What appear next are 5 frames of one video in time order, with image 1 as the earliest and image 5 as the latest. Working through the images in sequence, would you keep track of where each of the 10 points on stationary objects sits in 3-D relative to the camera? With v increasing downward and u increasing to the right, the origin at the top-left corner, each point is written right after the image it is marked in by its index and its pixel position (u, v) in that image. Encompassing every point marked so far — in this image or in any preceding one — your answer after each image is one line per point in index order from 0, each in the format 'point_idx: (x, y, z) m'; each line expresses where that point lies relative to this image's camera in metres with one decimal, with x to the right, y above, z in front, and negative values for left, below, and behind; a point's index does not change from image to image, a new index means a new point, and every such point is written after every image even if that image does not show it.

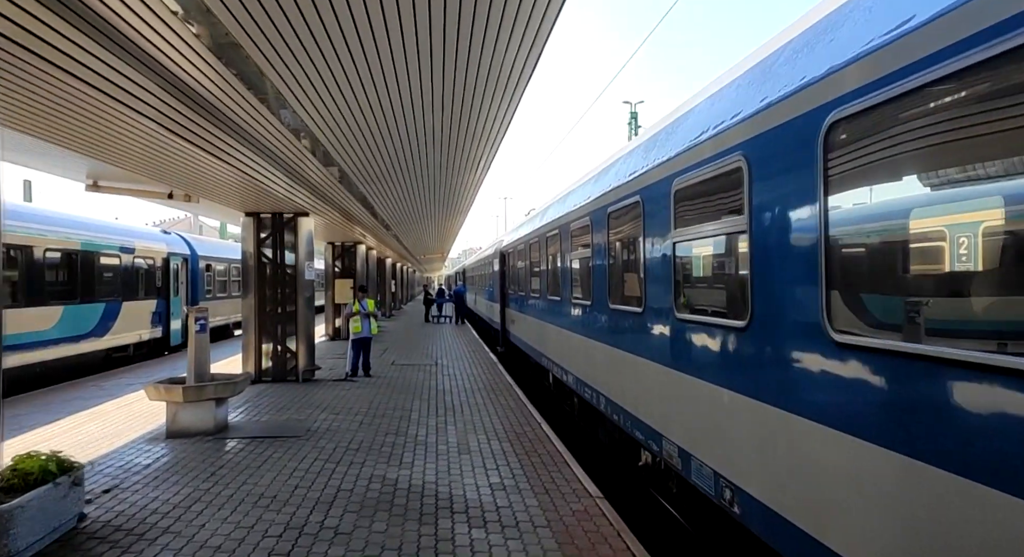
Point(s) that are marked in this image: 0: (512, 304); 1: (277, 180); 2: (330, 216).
0: (0.0, -0.6, +12.8) m
1: (-4.3, +1.7, +9.4) m
2: (-5.1, +1.7, +14.3) m
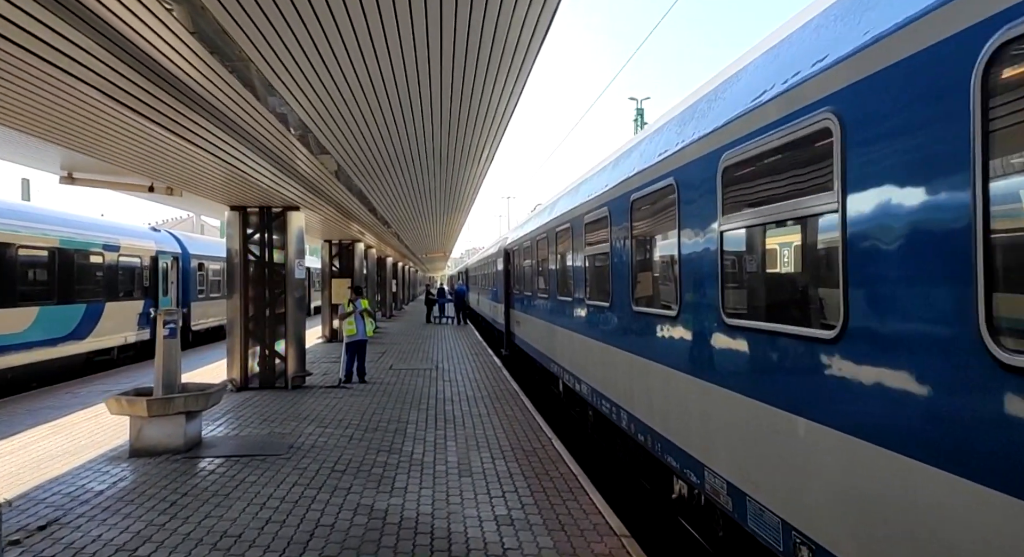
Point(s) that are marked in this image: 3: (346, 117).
0: (+0.1, -0.6, +12.2) m
1: (-4.2, +1.8, +8.7) m
2: (-5.0, +1.7, +13.6) m
3: (-2.6, +2.6, +8.4) m
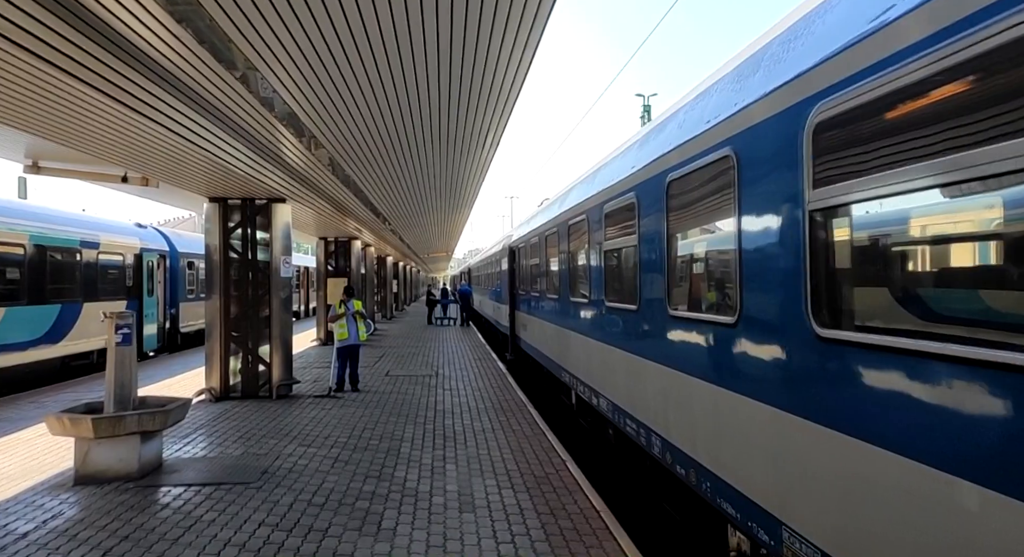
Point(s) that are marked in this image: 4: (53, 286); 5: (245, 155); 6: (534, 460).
0: (+0.2, -0.6, +11.4) m
1: (-4.1, +1.8, +8.0) m
2: (-4.9, +1.8, +12.9) m
3: (-2.5, +2.6, +7.7) m
4: (-8.8, -0.1, +9.9) m
5: (-4.1, +1.8, +7.9) m
6: (+0.2, -1.8, +5.2) m
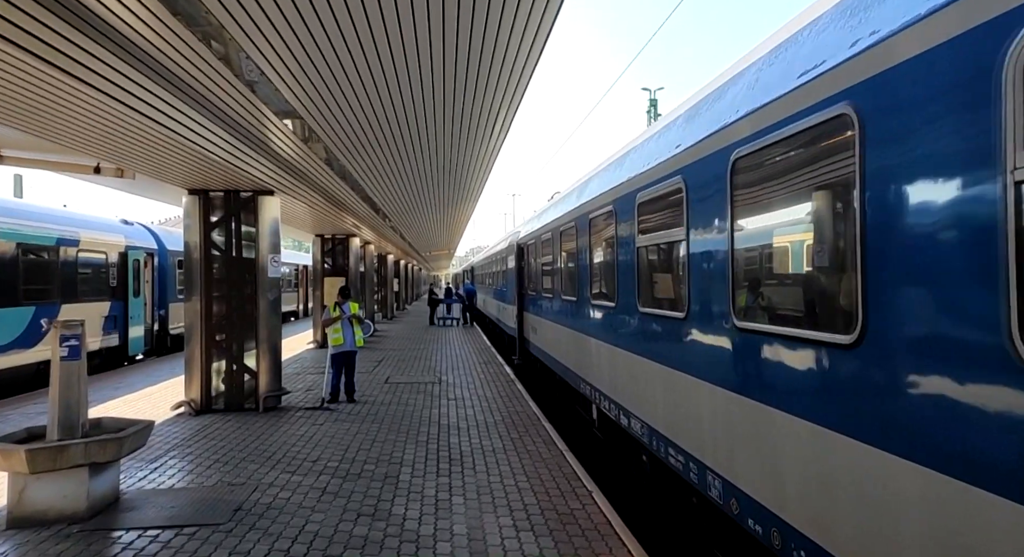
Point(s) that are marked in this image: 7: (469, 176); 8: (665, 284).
0: (+0.4, -0.6, +10.7) m
1: (-3.9, +1.8, +7.3) m
2: (-4.7, +1.8, +12.2) m
3: (-2.4, +2.6, +7.0) m
4: (-8.7, -0.1, +9.3) m
5: (-3.9, +1.8, +7.2) m
6: (+0.4, -1.8, +4.5) m
7: (-1.2, +2.8, +14.1) m
8: (+1.4, 0.0, +4.8) m
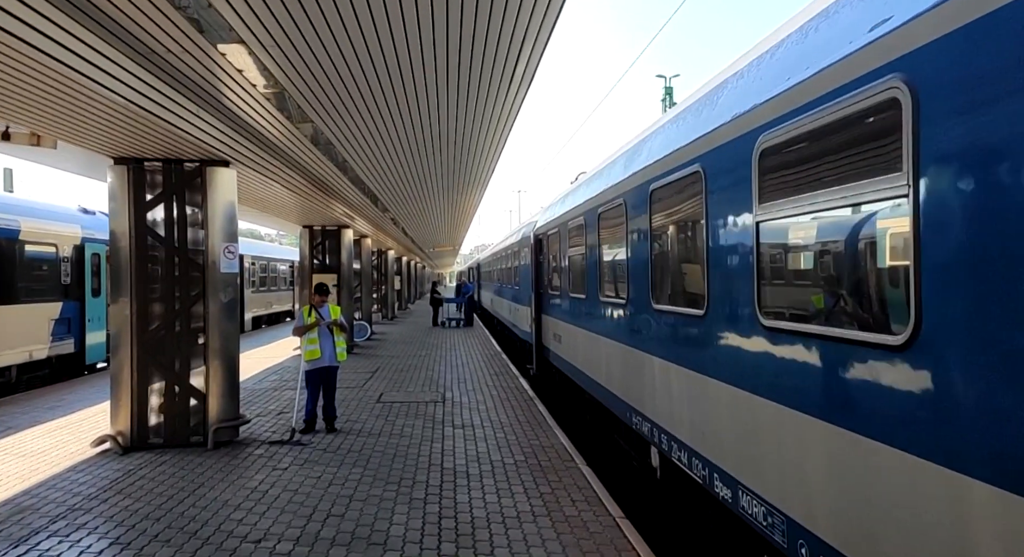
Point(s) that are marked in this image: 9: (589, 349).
0: (+0.7, -0.5, +9.1) m
1: (-3.7, +1.8, +5.8) m
2: (-4.4, +1.8, +10.7) m
3: (-2.1, +2.6, +5.4) m
4: (-8.4, -0.1, +7.8) m
5: (-3.7, +1.9, +5.6) m
6: (+0.6, -1.8, +2.9) m
7: (-0.8, +2.9, +12.5) m
8: (+1.7, 0.0, +3.3) m
9: (+1.1, -0.9, +6.8) m
